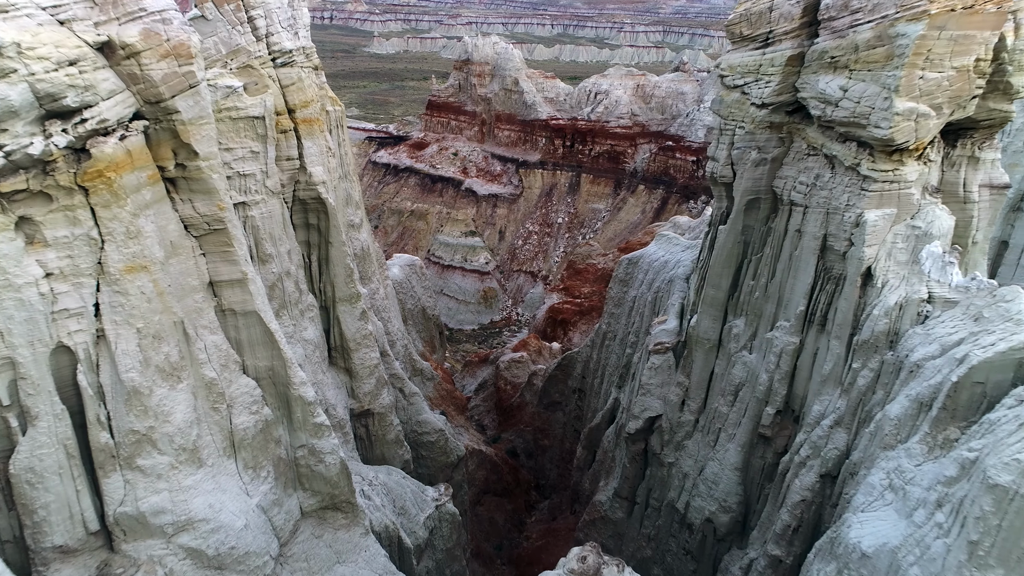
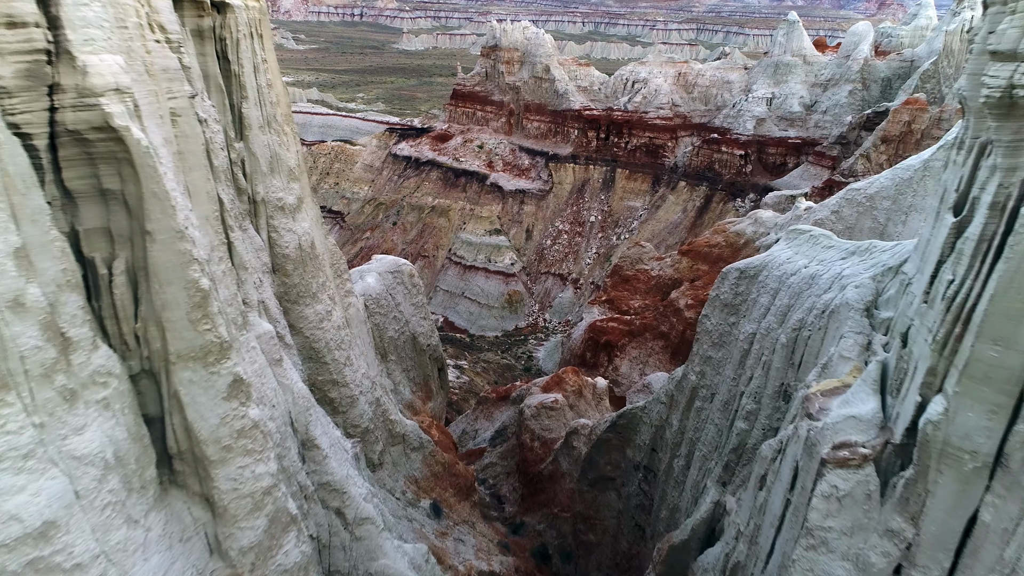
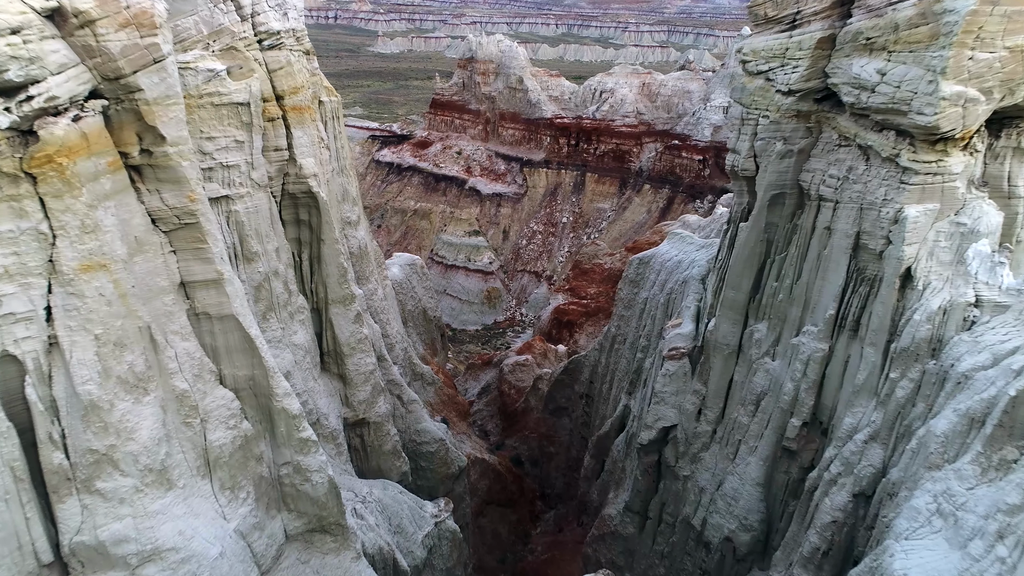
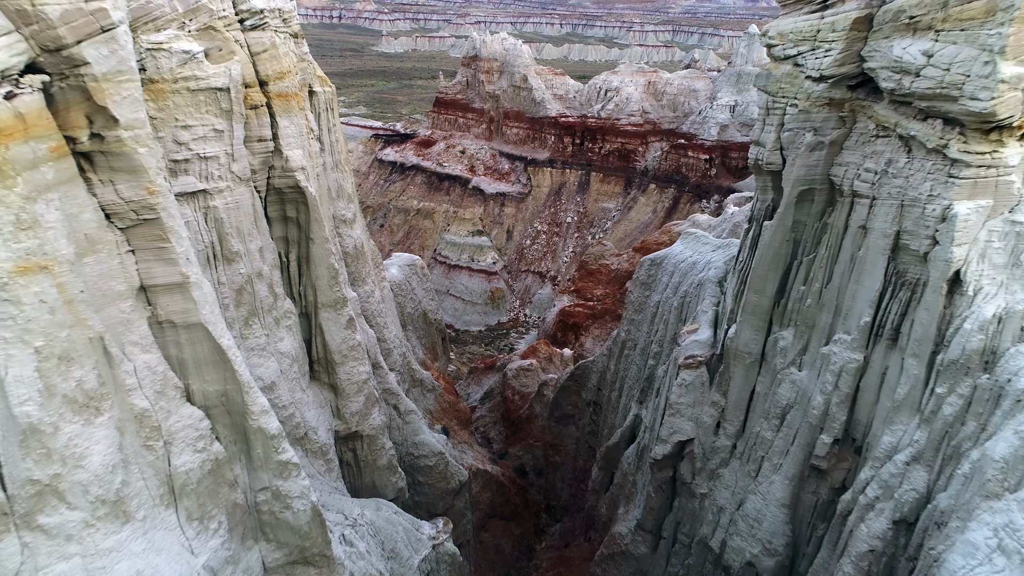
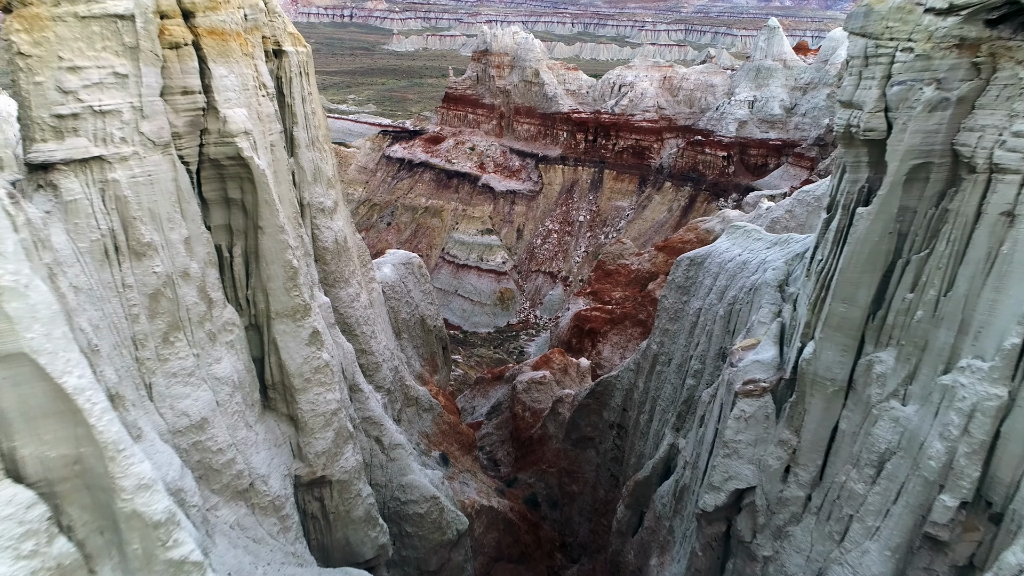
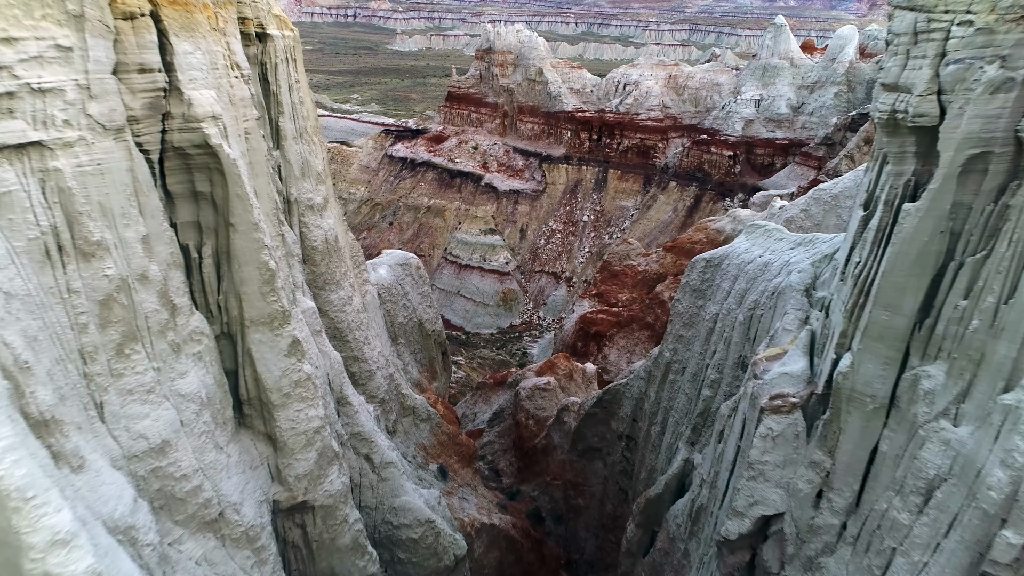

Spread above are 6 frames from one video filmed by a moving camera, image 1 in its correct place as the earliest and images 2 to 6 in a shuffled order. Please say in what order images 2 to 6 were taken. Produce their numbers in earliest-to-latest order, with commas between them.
3, 4, 5, 6, 2
